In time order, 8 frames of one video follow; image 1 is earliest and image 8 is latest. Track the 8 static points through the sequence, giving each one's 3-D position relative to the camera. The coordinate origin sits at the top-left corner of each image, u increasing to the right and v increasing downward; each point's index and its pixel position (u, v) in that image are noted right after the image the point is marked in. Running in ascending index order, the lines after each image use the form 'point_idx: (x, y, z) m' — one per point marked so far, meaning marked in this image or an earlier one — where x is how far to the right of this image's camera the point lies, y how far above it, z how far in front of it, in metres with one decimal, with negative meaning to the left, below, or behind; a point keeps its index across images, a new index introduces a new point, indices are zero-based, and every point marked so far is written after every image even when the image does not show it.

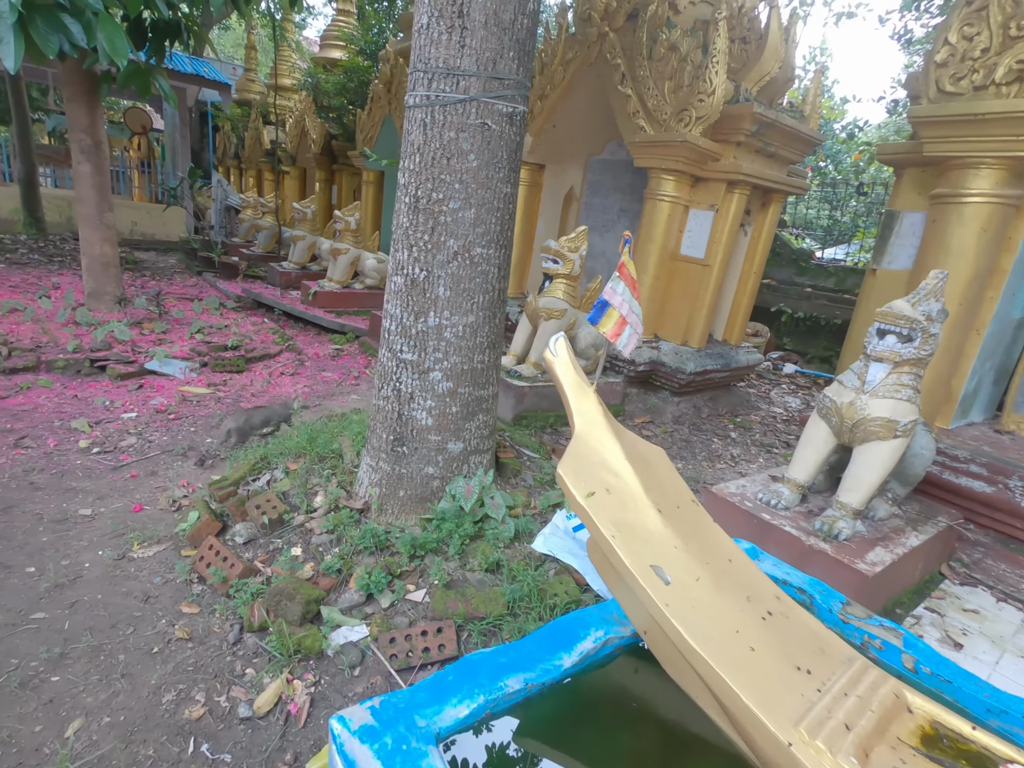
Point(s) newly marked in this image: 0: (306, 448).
0: (-1.1, -0.4, +3.0) m
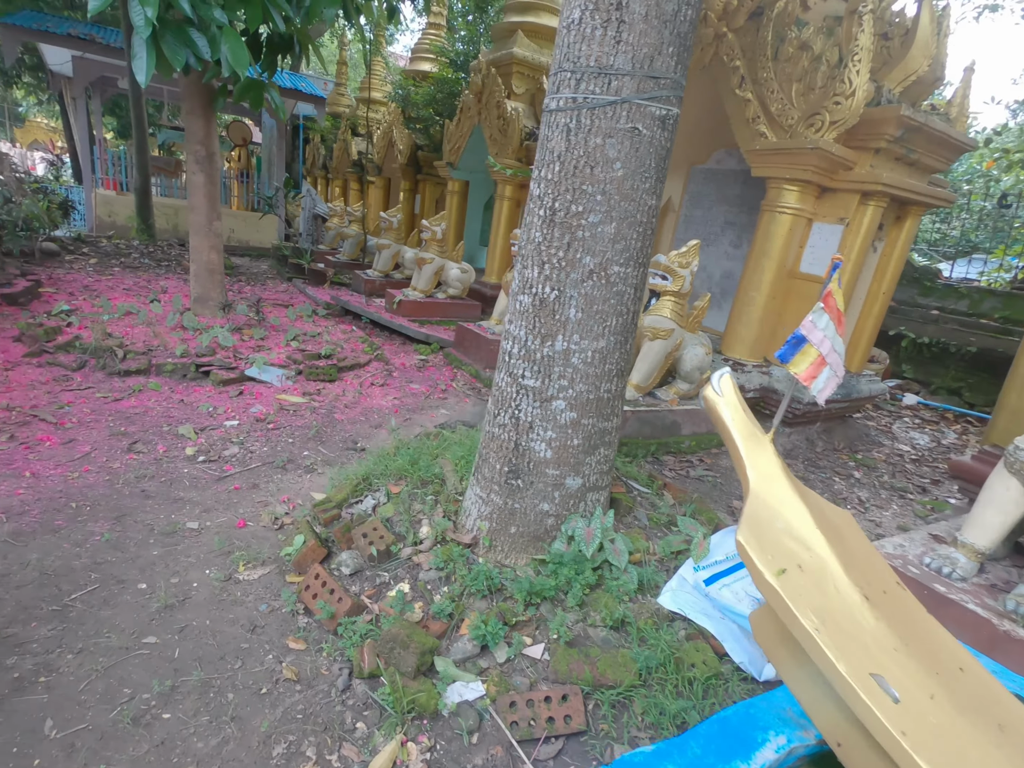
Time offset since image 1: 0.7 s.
0: (-0.6, -0.5, +2.9) m
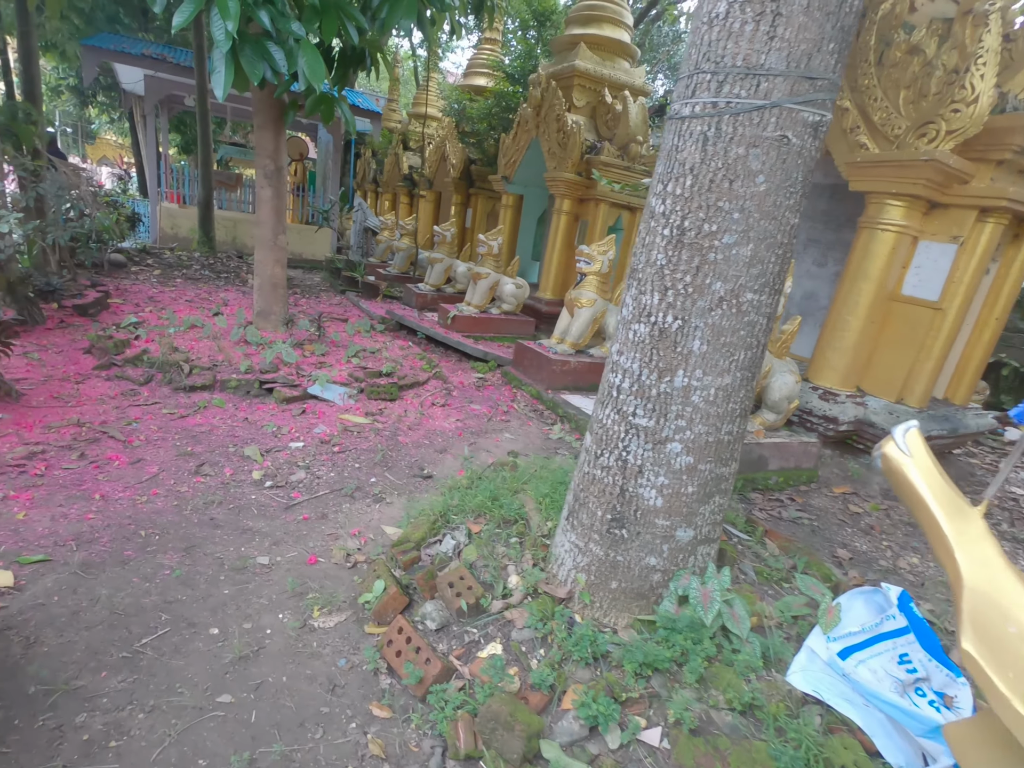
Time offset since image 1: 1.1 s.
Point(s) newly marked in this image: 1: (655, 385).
0: (-0.1, -0.6, +2.6) m
1: (+0.5, 0.0, +1.9) m
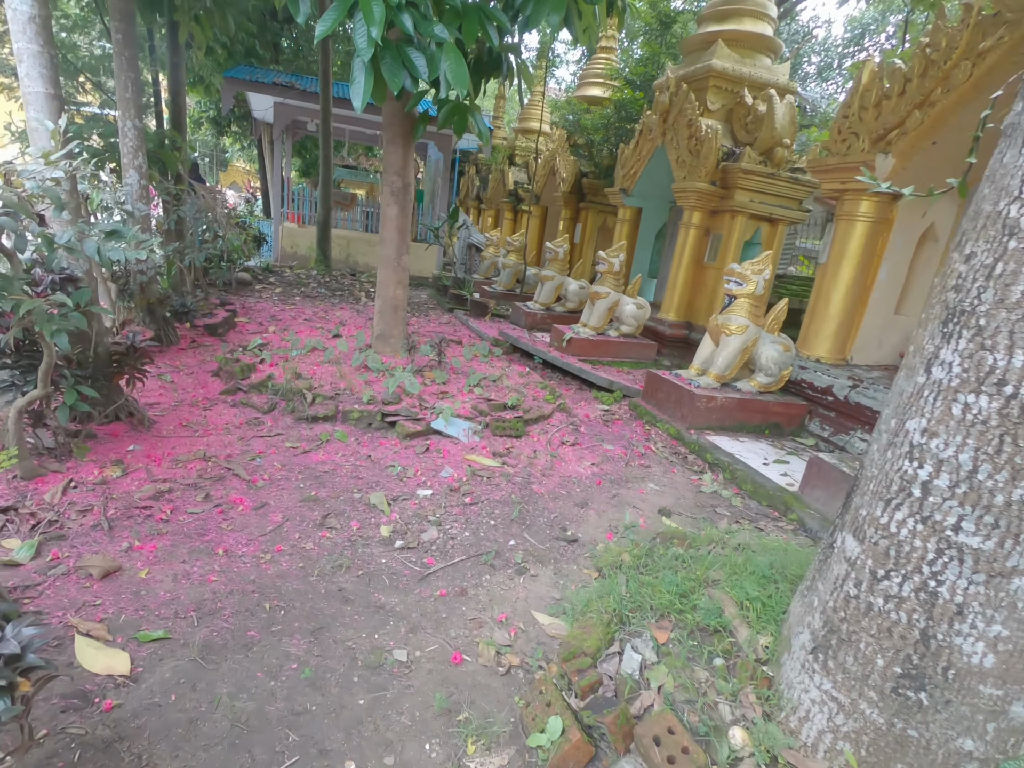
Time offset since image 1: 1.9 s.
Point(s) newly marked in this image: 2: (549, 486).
0: (+0.6, -0.8, +2.0) m
1: (+1.1, -0.2, +1.3) m
2: (+0.2, -0.7, +3.4) m
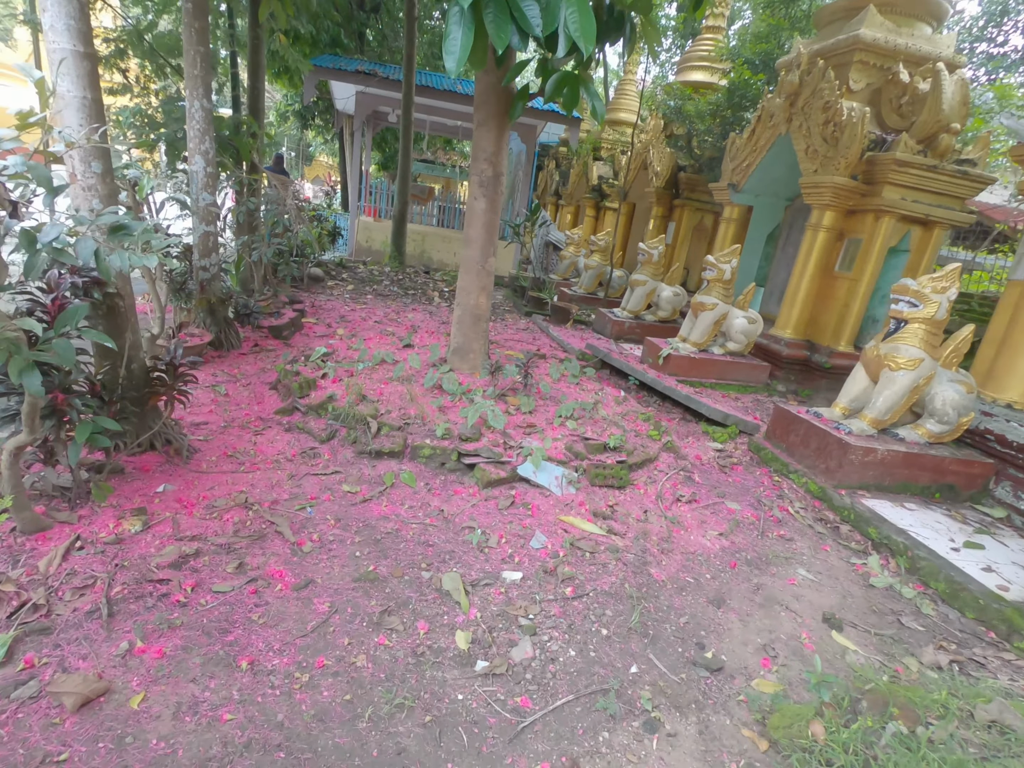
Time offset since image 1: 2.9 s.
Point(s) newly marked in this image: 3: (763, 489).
0: (+1.0, -1.1, +1.2) m
1: (+1.4, -0.5, +0.3) m
2: (+0.8, -0.9, +2.6) m
3: (+1.8, -0.7, +3.8) m
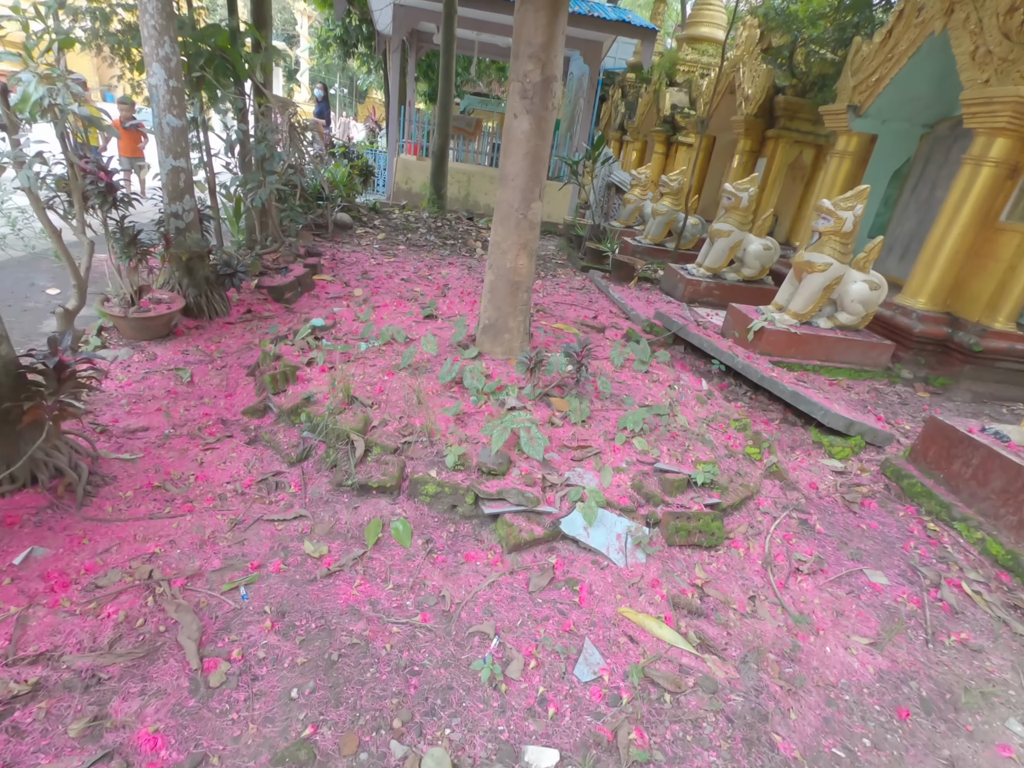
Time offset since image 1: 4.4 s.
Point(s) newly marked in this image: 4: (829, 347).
0: (+0.9, -1.4, +0.2) m
1: (+1.3, -0.9, -0.8) m
2: (+0.9, -1.0, +1.6) m
3: (+2.0, -0.8, +2.6) m
4: (+2.8, +0.3, +4.8) m
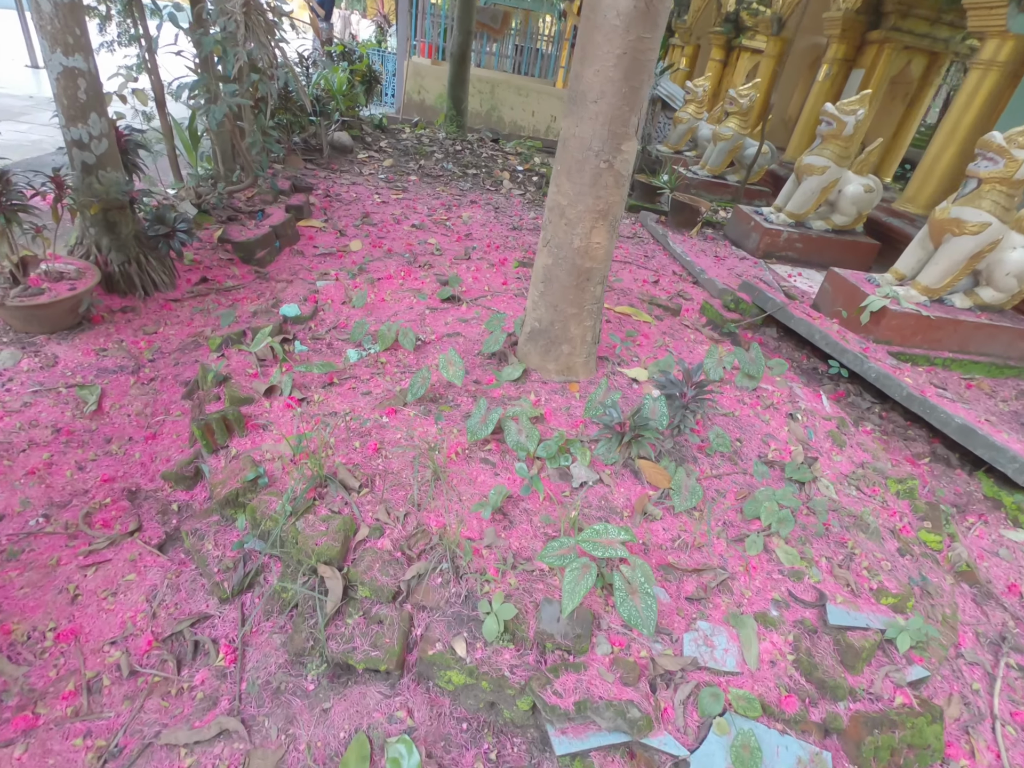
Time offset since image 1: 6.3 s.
0: (+1.1, -1.9, -0.6) m
1: (+1.4, -1.6, -1.6) m
2: (+1.0, -1.4, +0.7) m
3: (+2.2, -1.0, +1.7) m
4: (+3.1, +0.3, +3.7) m
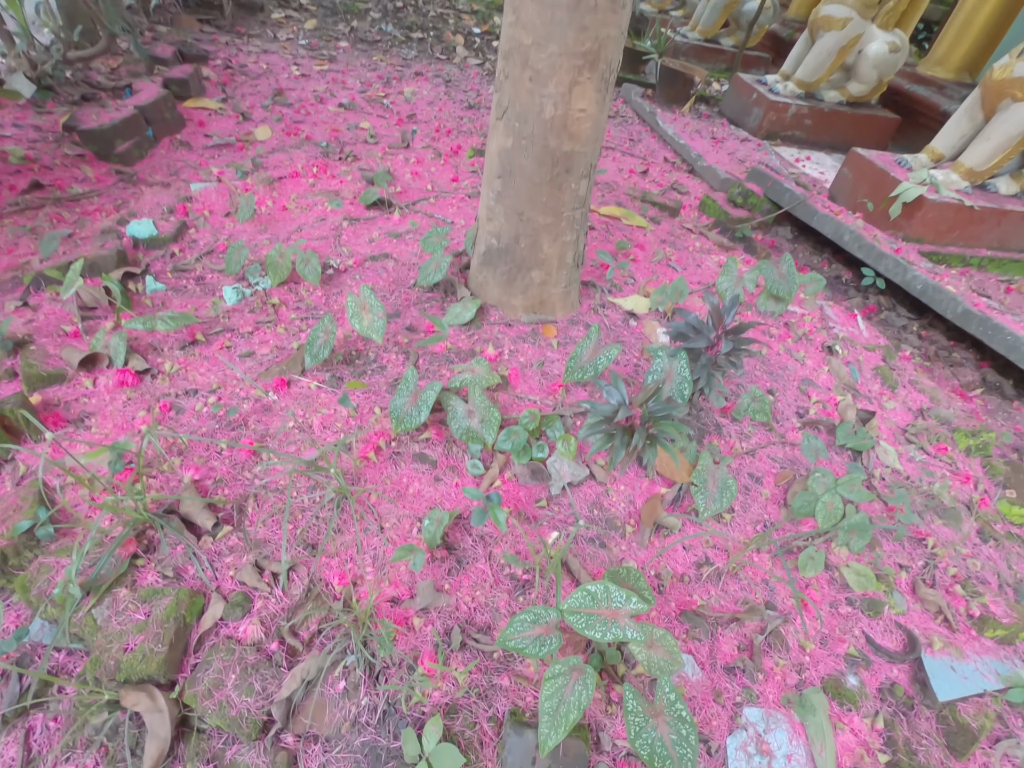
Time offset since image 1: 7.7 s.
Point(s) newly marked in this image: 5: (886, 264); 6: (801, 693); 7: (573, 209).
0: (+1.1, -2.2, -0.8) m
1: (+1.5, -2.1, -1.9) m
2: (+1.0, -1.4, +0.4) m
3: (+2.1, -0.9, +1.3) m
4: (+2.9, +0.9, +3.1) m
5: (+1.7, +0.6, +2.5) m
6: (+0.5, -0.6, +1.0) m
7: (+0.2, +0.4, +1.4) m
